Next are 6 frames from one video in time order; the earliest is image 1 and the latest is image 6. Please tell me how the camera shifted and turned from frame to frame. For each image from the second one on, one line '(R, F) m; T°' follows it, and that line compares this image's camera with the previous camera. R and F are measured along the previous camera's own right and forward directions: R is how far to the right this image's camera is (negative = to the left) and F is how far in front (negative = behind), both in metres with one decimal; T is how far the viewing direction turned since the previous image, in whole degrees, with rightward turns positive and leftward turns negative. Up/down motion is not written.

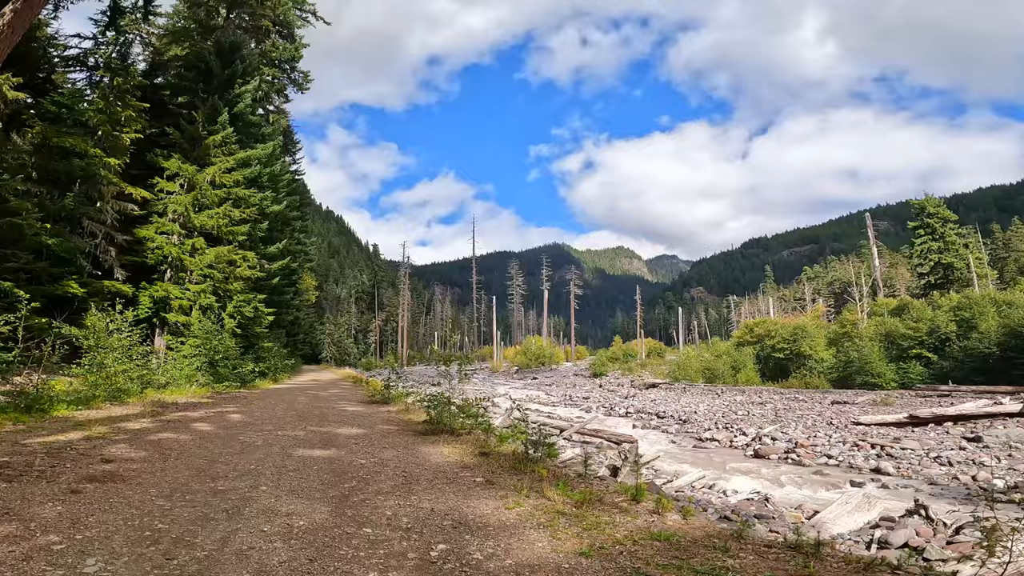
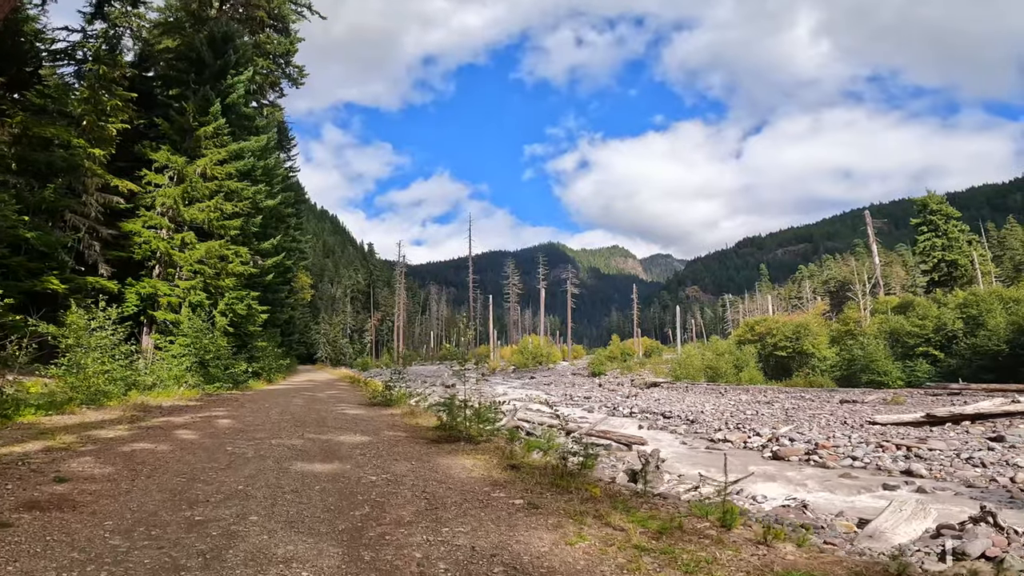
(-0.3, +0.7) m; +1°
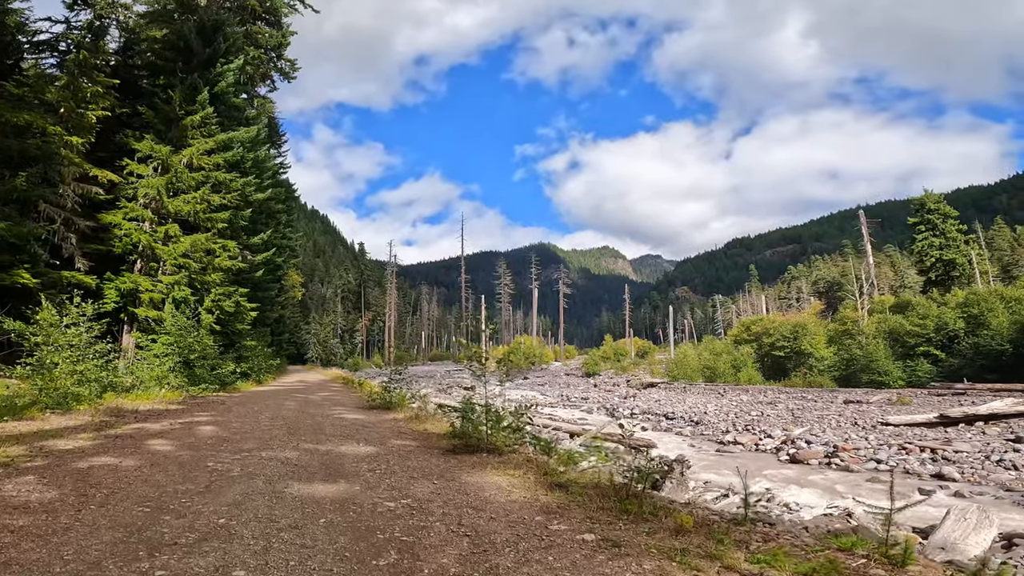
(-0.4, +0.8) m; +1°
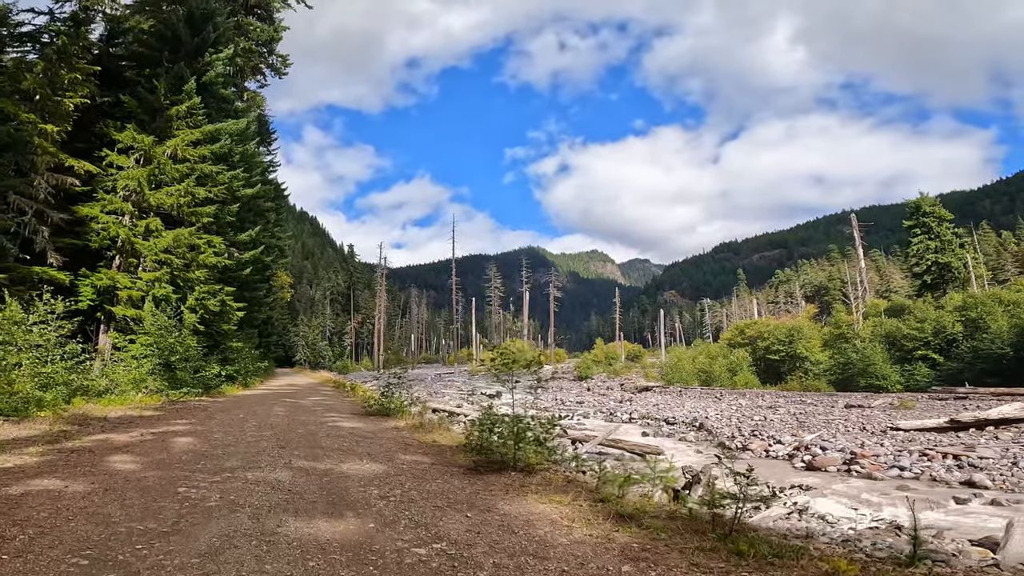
(-0.4, +0.7) m; +1°
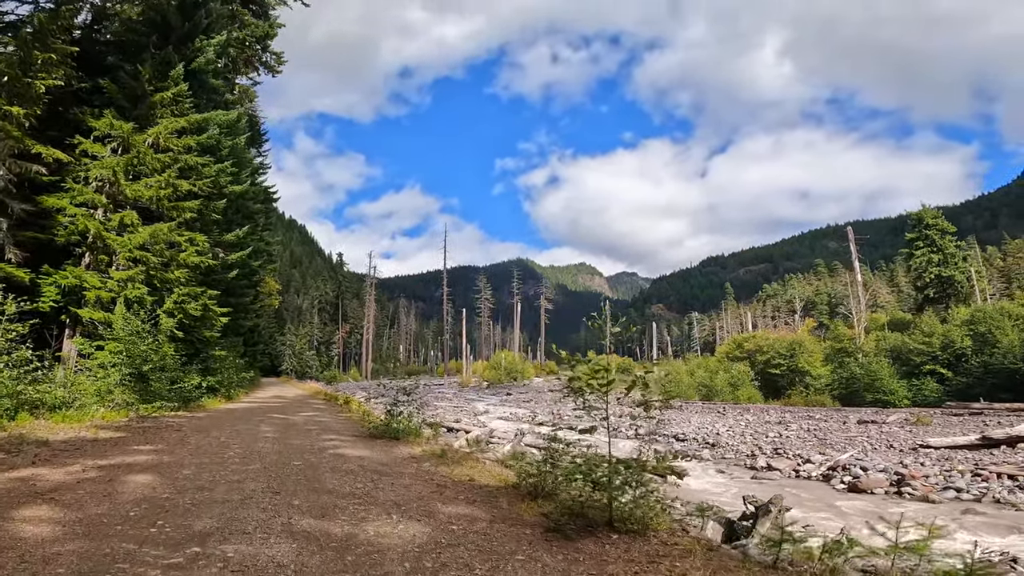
(-0.6, +1.3) m; +1°
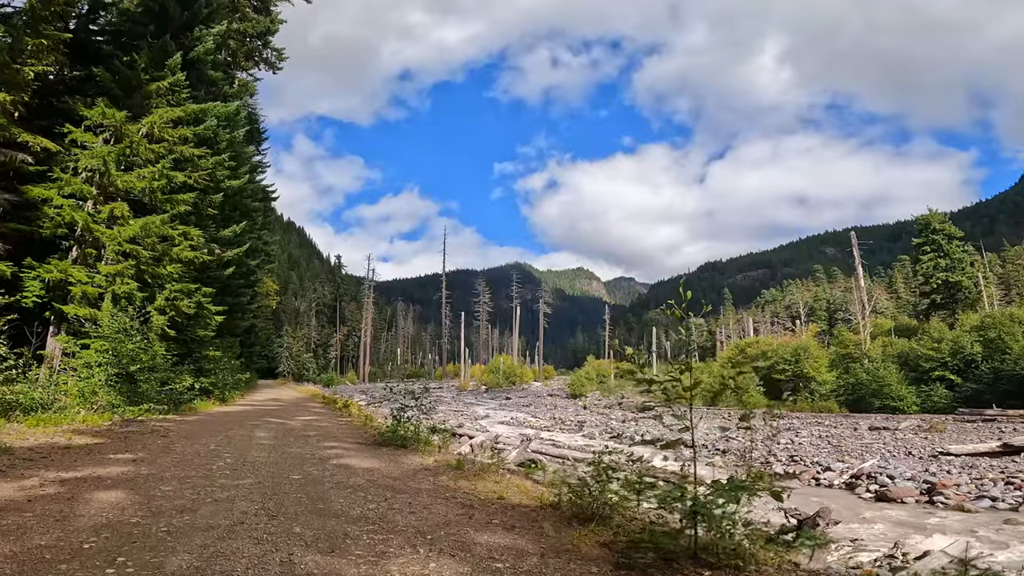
(-0.3, +0.6) m; 0°
